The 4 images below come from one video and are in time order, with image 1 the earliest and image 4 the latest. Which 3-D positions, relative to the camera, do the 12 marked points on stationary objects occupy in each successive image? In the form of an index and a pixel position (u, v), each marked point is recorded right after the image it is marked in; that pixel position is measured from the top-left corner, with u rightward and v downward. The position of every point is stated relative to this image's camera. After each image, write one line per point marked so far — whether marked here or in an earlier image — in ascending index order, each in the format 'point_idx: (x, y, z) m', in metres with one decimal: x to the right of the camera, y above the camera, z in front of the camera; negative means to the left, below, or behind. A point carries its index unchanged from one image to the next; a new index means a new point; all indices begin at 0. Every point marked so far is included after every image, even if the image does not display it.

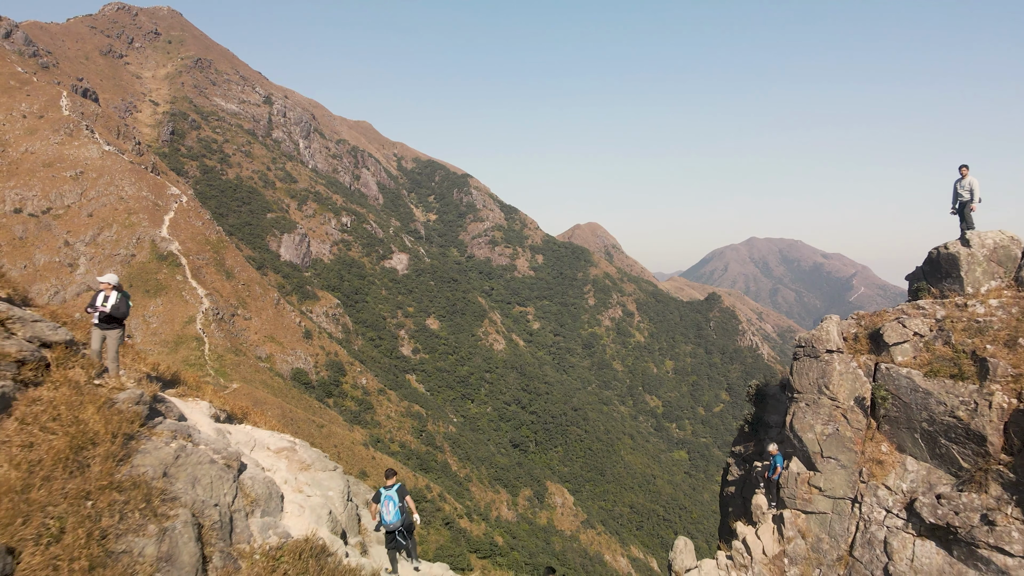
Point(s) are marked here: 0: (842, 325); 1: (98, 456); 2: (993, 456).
0: (+6.9, -0.7, +11.2) m
1: (-4.2, -1.7, +5.4) m
2: (+7.8, -2.7, +8.5) m
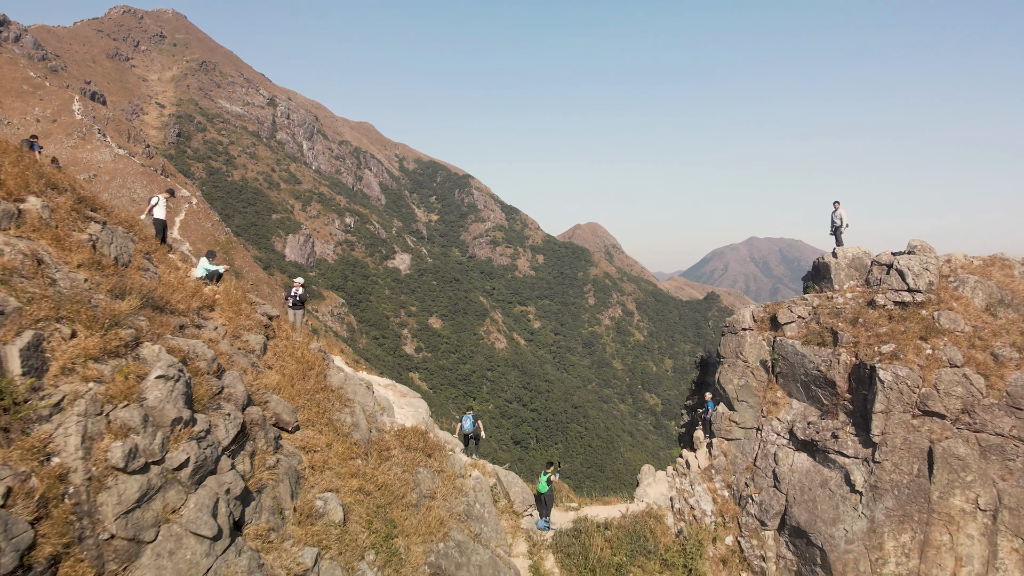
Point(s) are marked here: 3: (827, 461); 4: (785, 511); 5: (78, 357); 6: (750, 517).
0: (+7.3, -0.7, +15.7) m
1: (-3.8, -1.6, +9.9) m
2: (+8.2, -2.6, +13.0) m
3: (+7.7, -4.2, +12.6) m
4: (+6.7, -5.5, +12.8) m
5: (-5.2, -0.8, +6.3) m
6: (+6.1, -5.8, +13.2) m
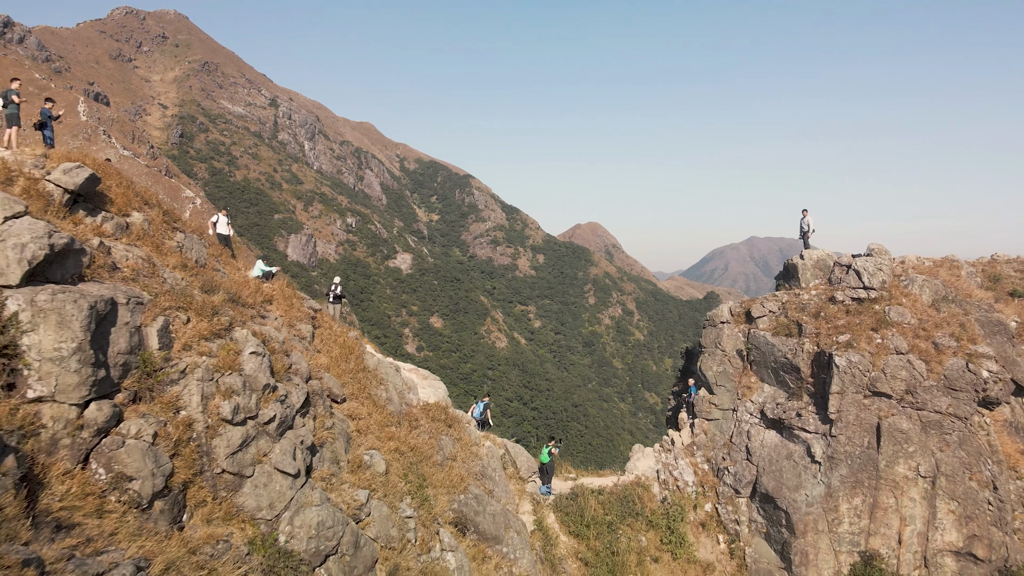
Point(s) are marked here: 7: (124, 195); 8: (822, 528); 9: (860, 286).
0: (+7.5, -0.6, +17.7) m
1: (-3.6, -1.6, +11.8) m
2: (+8.4, -2.6, +14.9) m
3: (+7.9, -4.2, +14.5) m
4: (+6.9, -5.4, +14.7) m
5: (-5.0, -0.8, +8.2) m
6: (+6.3, -5.8, +15.1) m
7: (-7.5, +1.8, +10.1) m
8: (+8.1, -6.2, +13.5) m
9: (+10.4, +0.1, +15.5) m
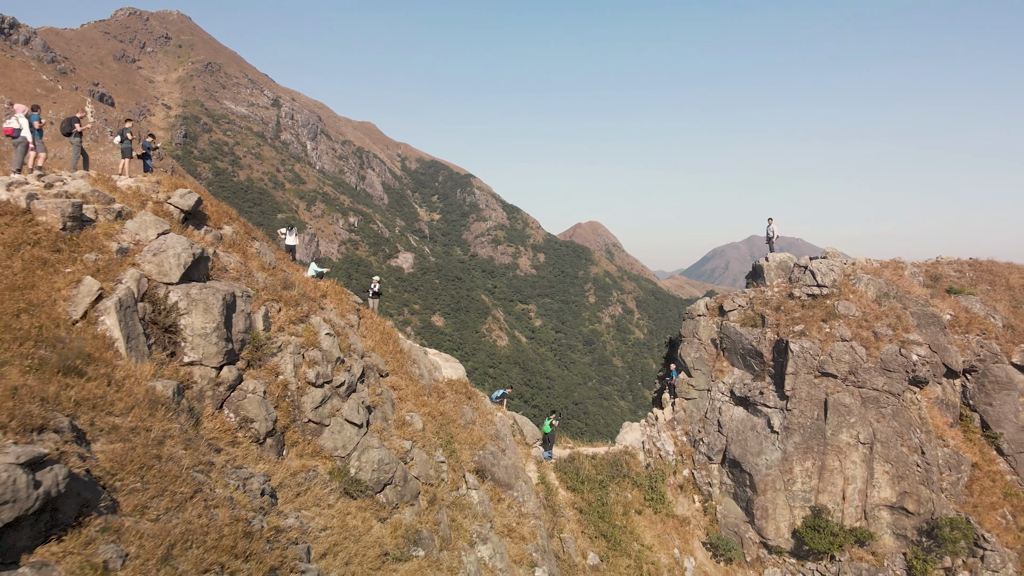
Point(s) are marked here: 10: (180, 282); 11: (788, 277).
0: (+7.7, -0.5, +20.3) m
1: (-3.4, -1.5, +14.5) m
2: (+8.6, -2.5, +17.6) m
3: (+8.1, -4.1, +17.2) m
4: (+7.2, -5.4, +17.4) m
5: (-4.8, -0.7, +10.9) m
6: (+6.5, -5.7, +17.8) m
7: (-7.3, +1.9, +12.8) m
8: (+8.3, -6.2, +16.2) m
9: (+10.6, +0.1, +18.1) m
10: (-6.0, +0.1, +9.3) m
11: (+10.3, +0.4, +19.3) m
